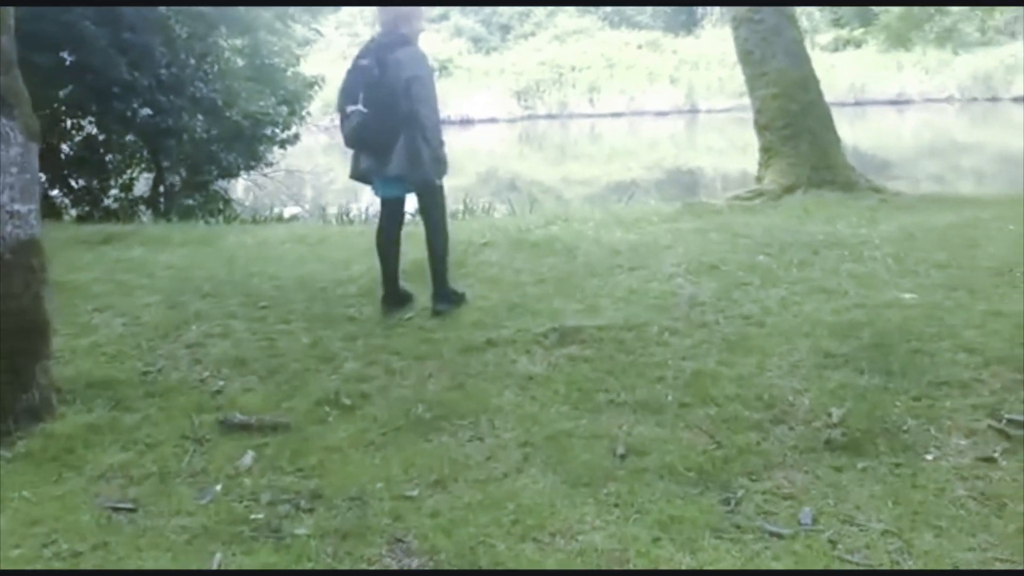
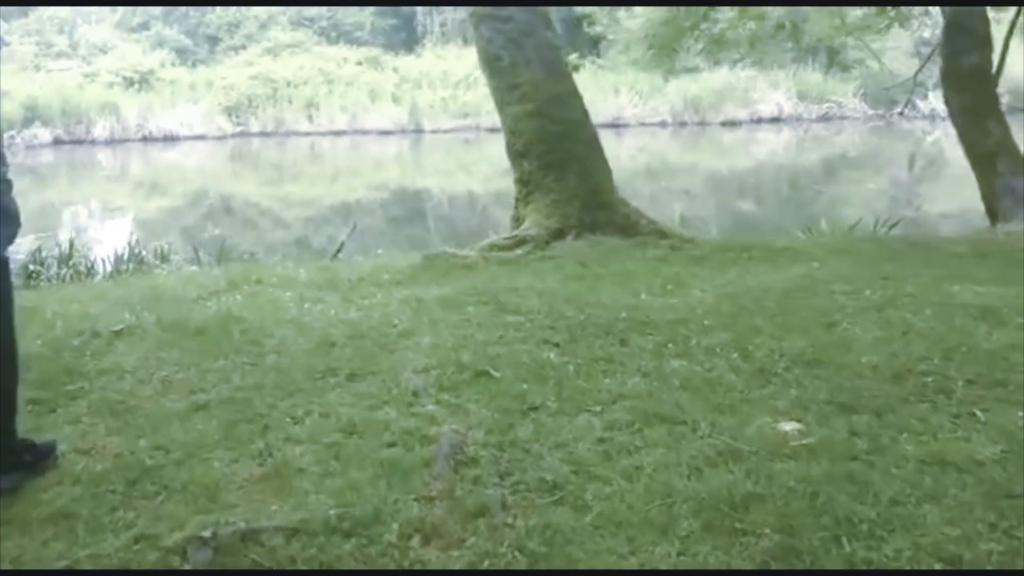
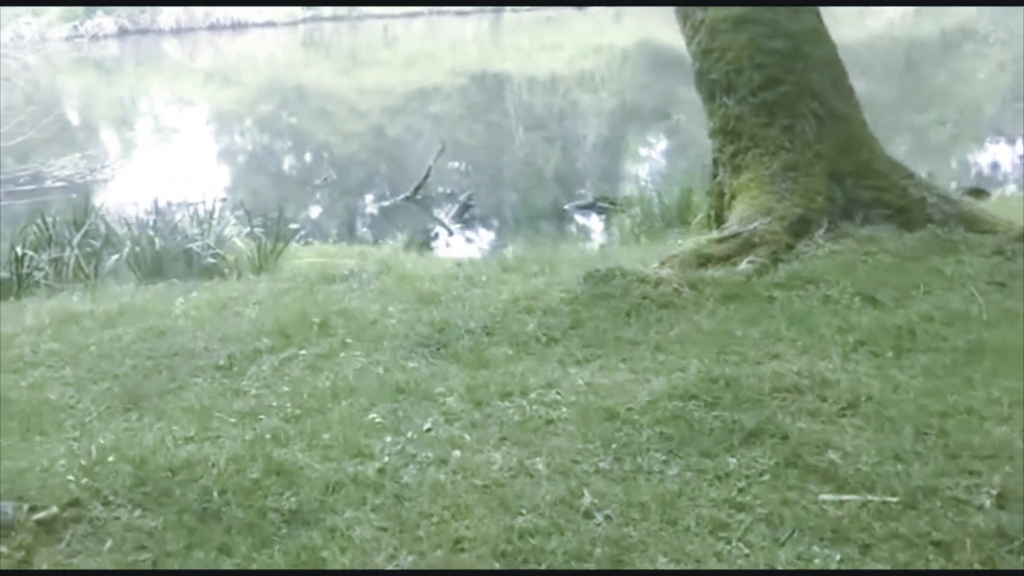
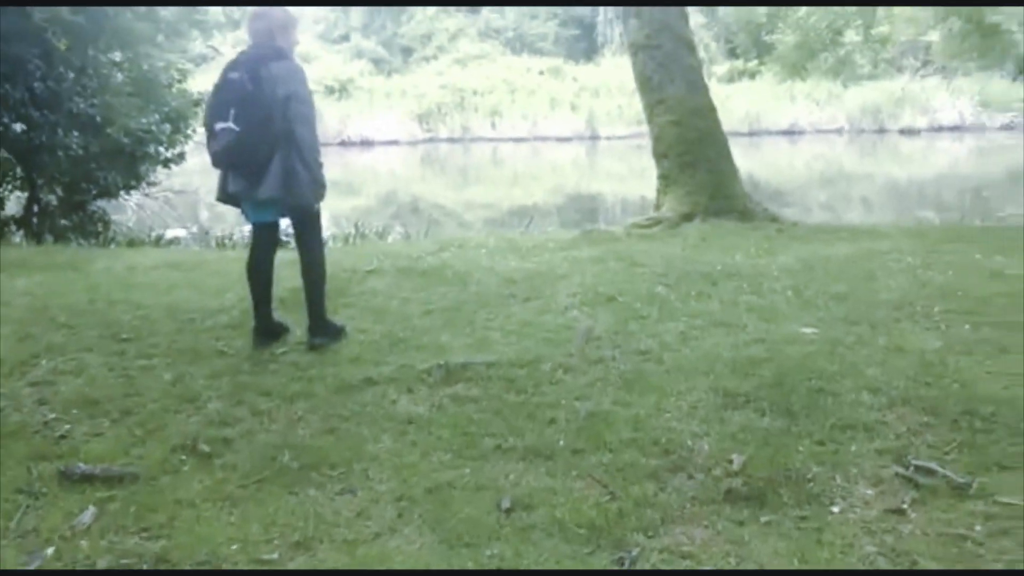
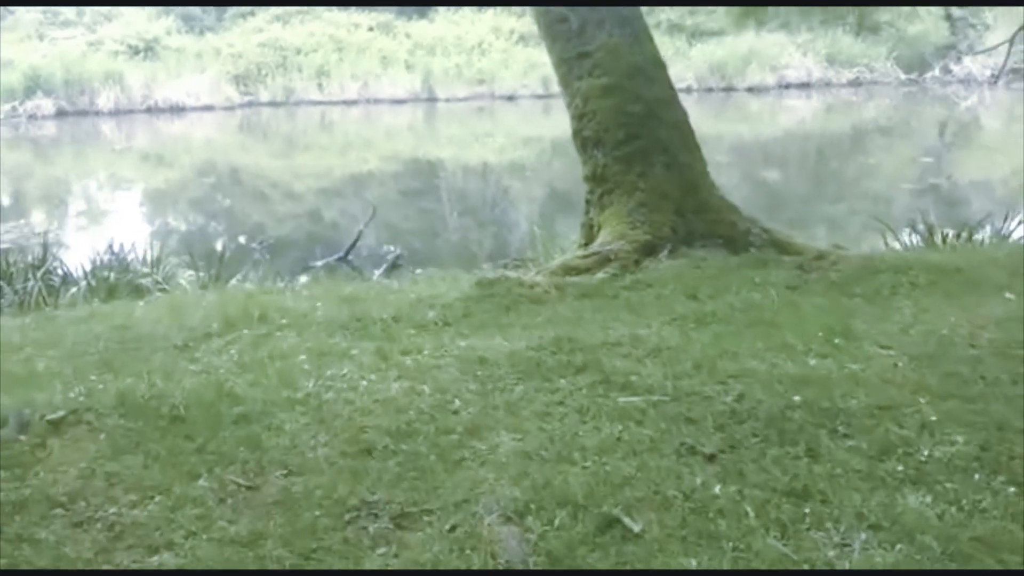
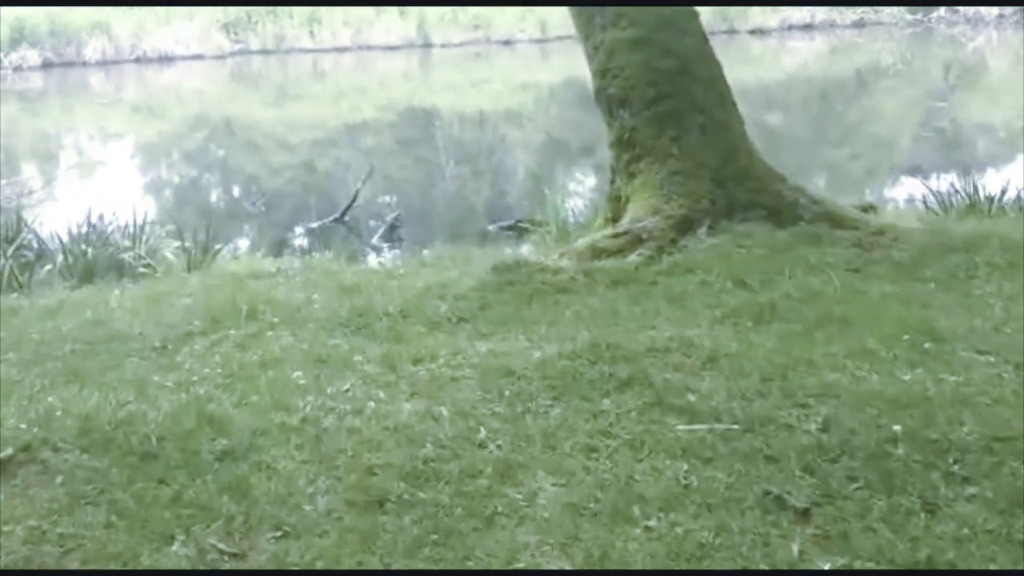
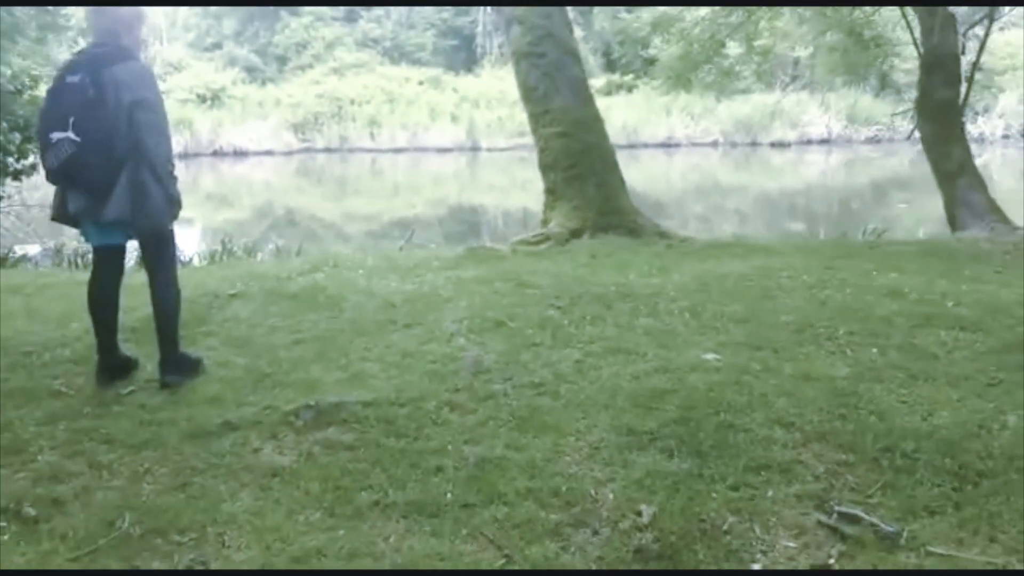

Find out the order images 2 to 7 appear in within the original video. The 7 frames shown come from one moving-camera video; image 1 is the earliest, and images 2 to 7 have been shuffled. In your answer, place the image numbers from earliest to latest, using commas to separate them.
4, 7, 2, 5, 6, 3
